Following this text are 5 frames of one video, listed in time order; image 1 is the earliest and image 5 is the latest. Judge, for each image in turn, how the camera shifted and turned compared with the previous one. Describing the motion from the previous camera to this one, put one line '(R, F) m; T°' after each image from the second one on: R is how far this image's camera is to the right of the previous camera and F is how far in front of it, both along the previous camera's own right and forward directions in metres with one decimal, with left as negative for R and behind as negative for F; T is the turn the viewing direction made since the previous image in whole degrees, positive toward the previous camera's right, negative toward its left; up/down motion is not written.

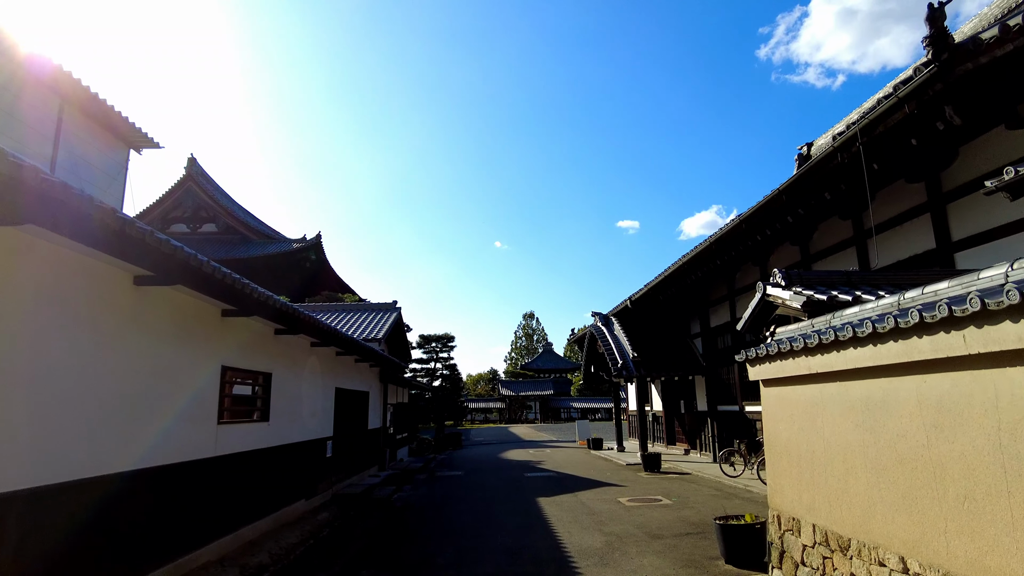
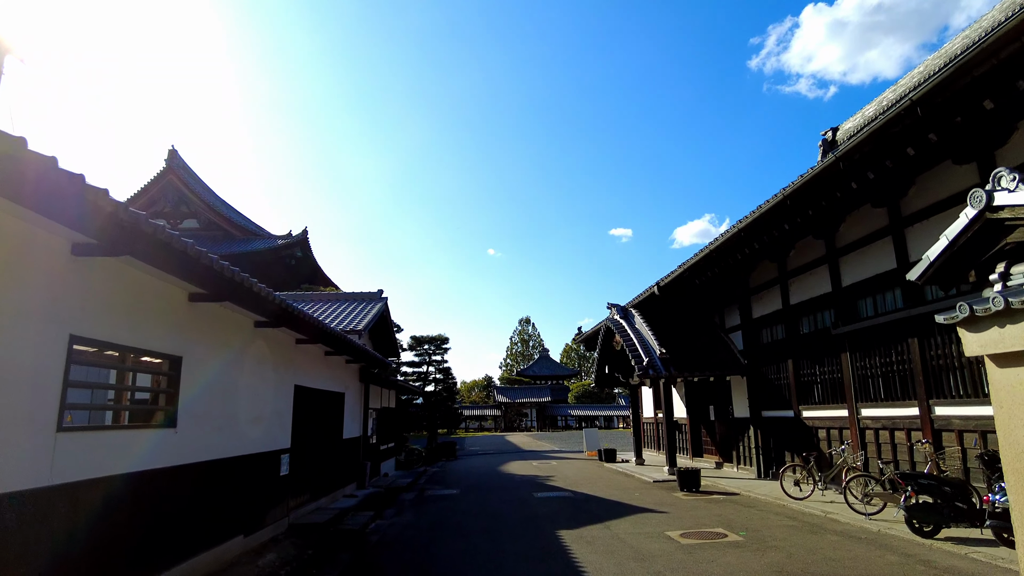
(-0.3, +2.2) m; +1°
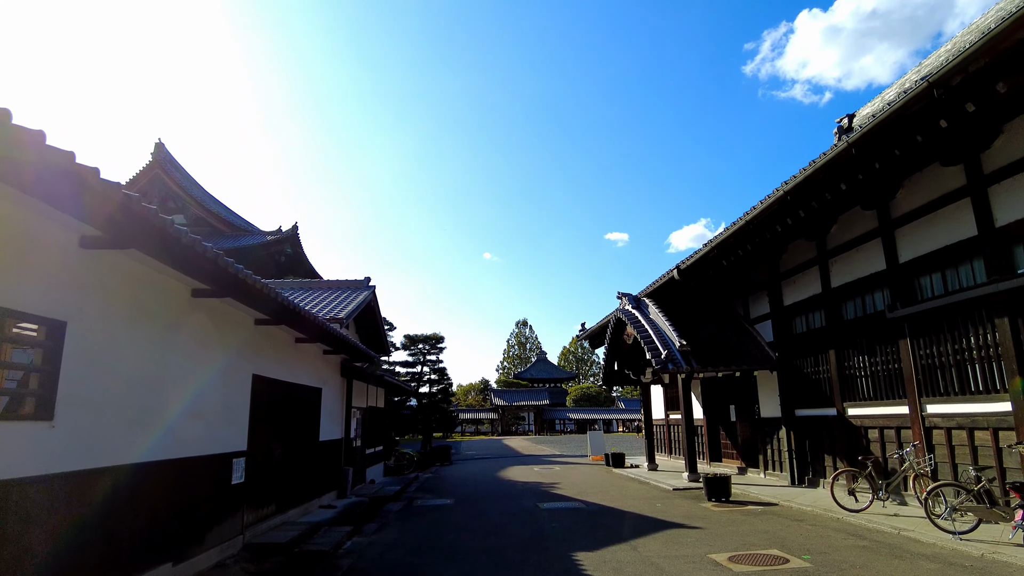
(-0.1, +1.3) m; 0°
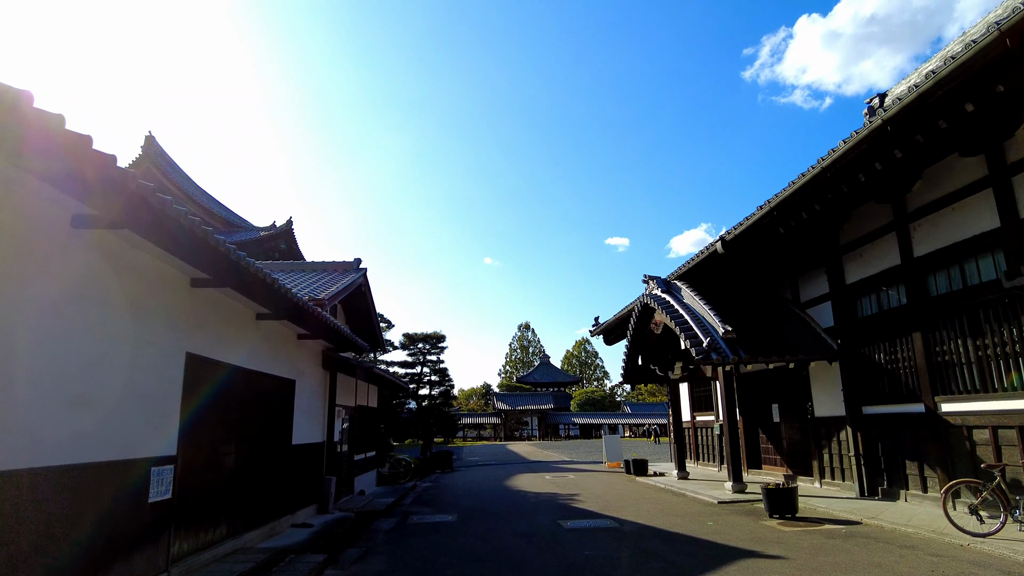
(-0.2, +1.6) m; 0°
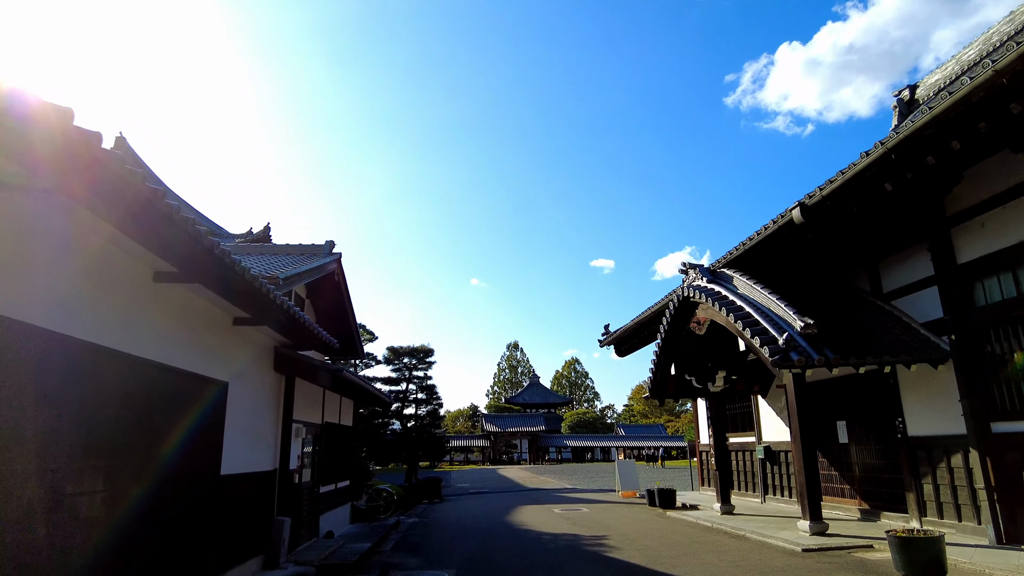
(-0.4, +2.1) m; +1°
